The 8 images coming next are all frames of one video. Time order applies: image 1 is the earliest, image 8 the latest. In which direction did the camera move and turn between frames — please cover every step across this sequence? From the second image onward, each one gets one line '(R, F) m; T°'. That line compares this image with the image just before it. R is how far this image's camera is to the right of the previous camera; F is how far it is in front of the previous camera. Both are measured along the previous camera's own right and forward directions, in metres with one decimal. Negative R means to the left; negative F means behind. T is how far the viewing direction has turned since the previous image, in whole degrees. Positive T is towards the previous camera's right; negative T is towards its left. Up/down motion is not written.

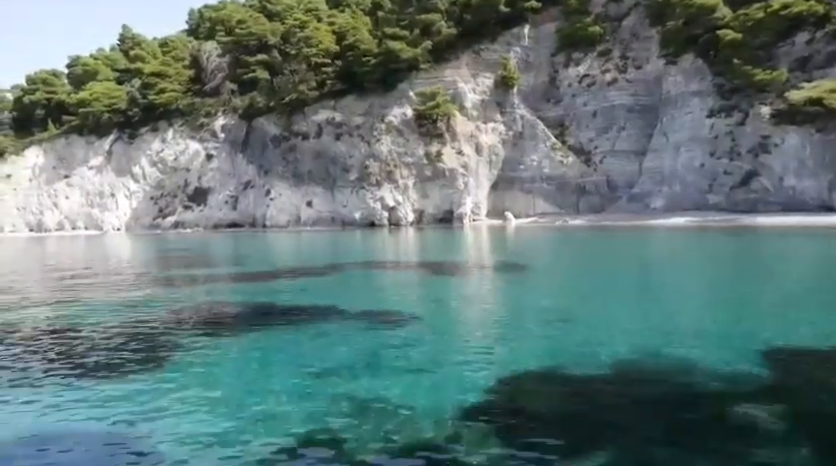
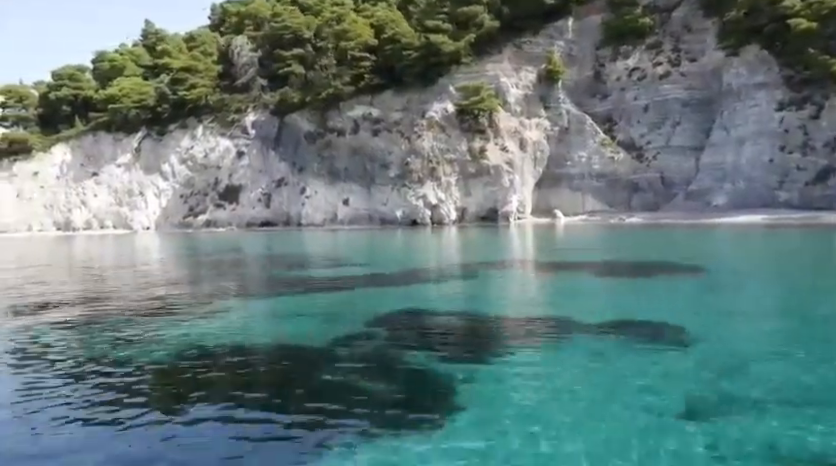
(-2.3, +1.3) m; 0°
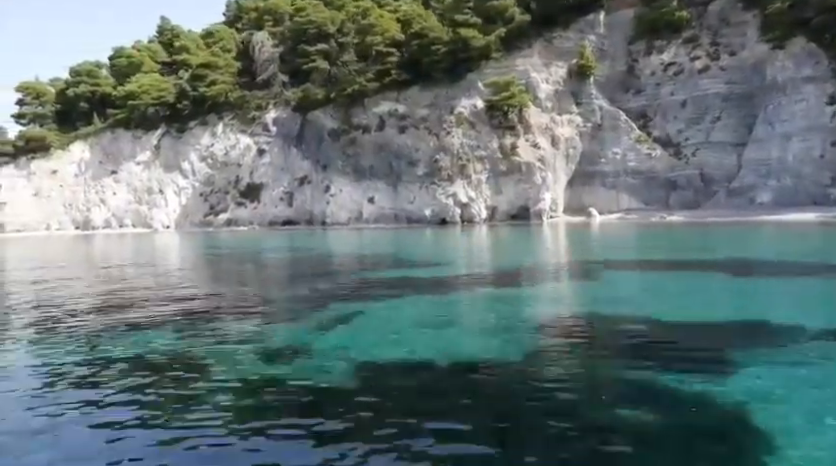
(-1.6, +0.9) m; 0°
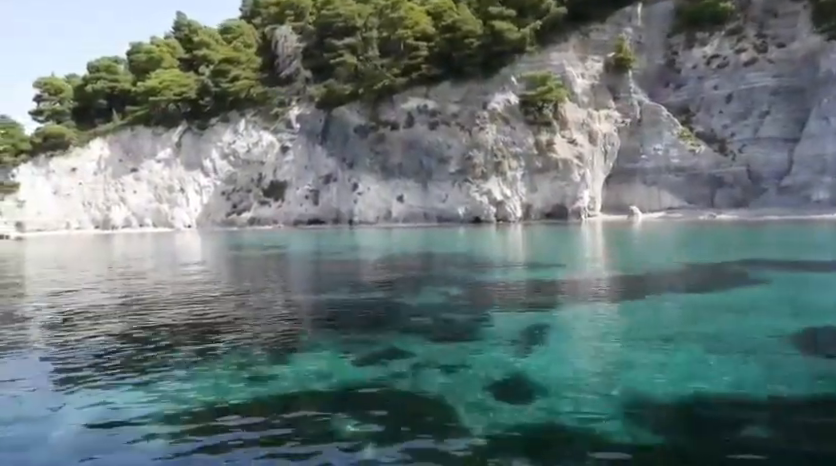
(-1.7, +1.3) m; 0°
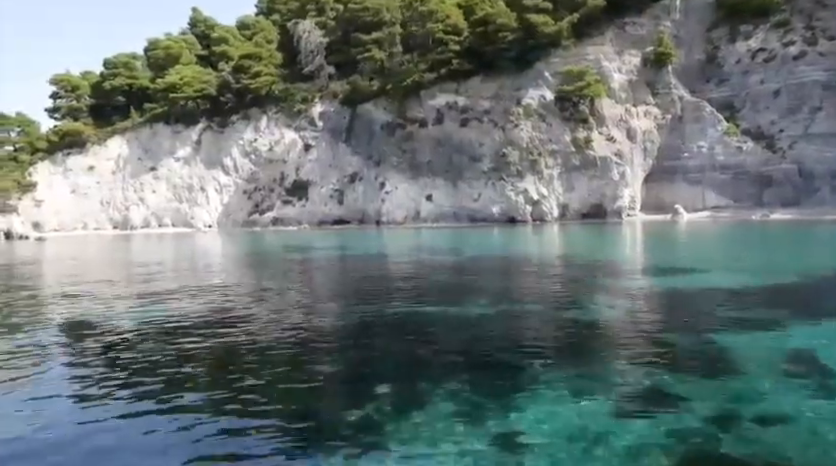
(-1.7, +1.3) m; 0°
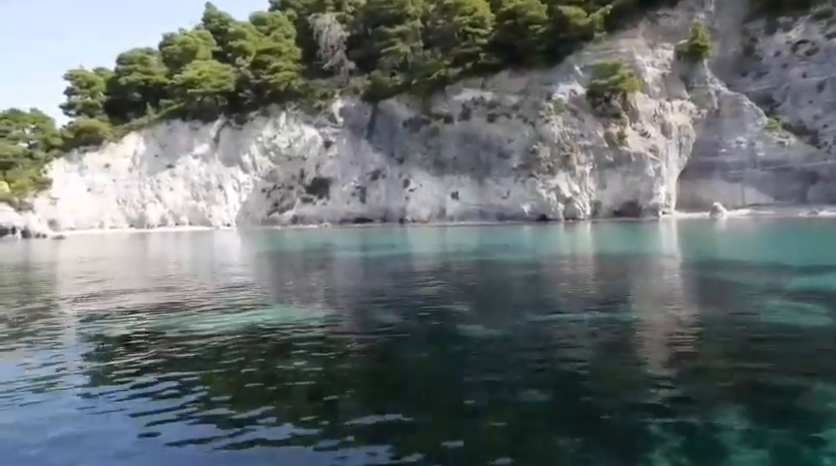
(-1.3, +1.1) m; 0°
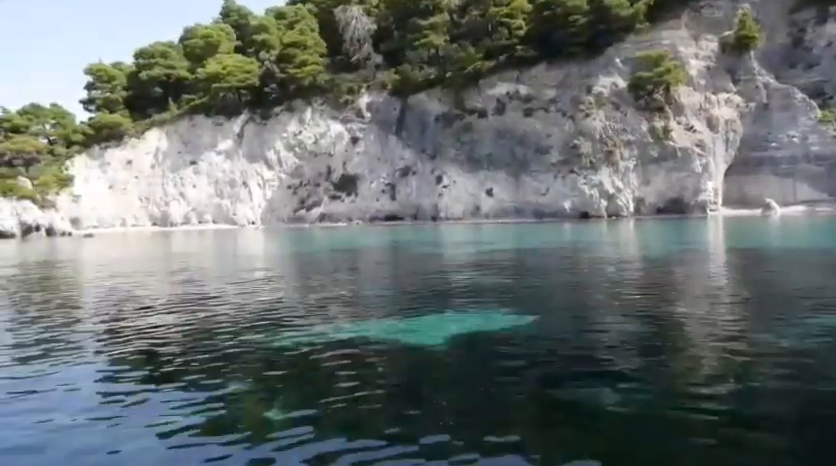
(-1.8, +1.2) m; 0°
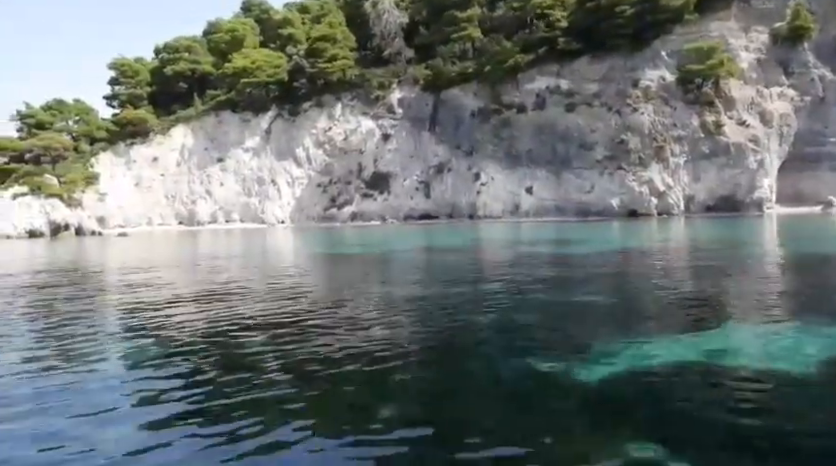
(-2.0, +1.3) m; 0°
